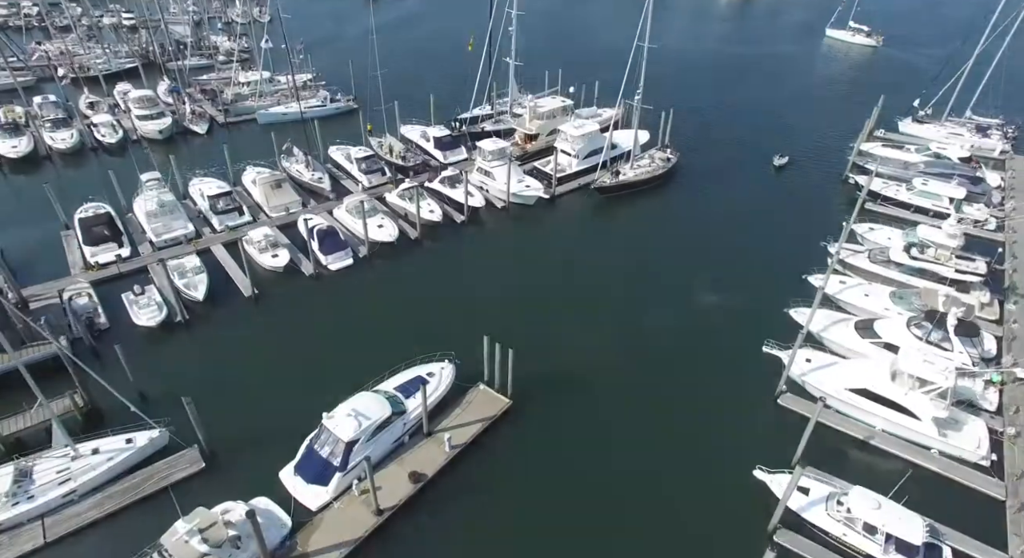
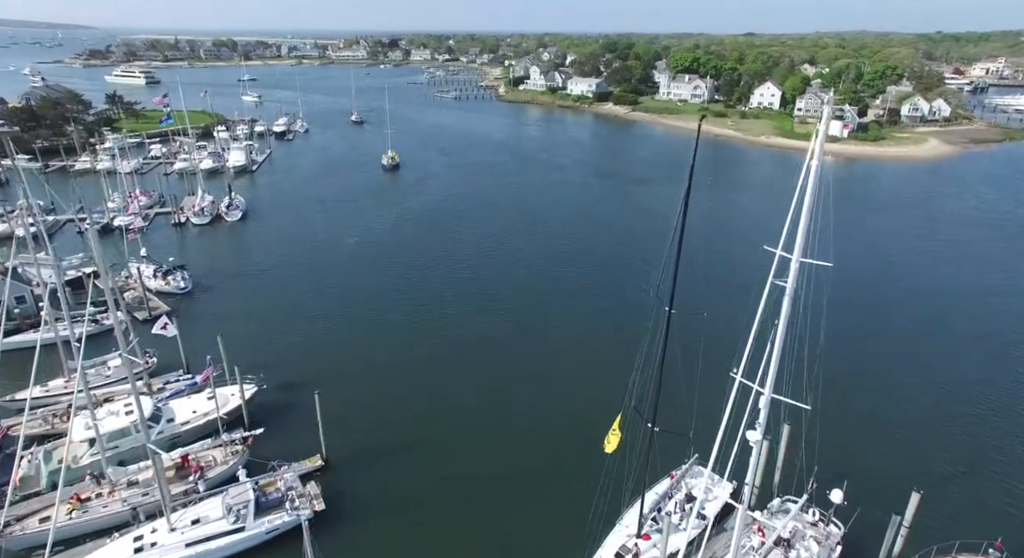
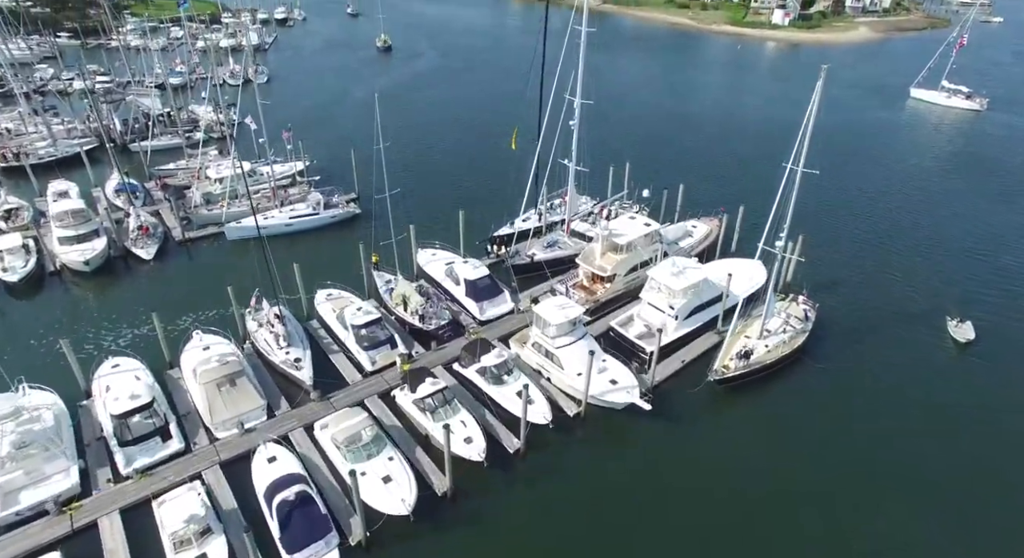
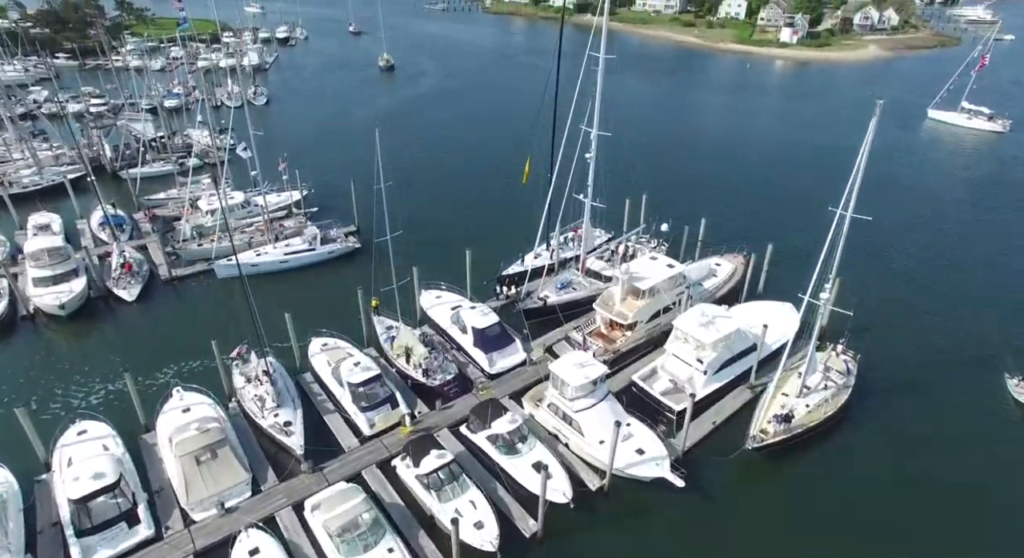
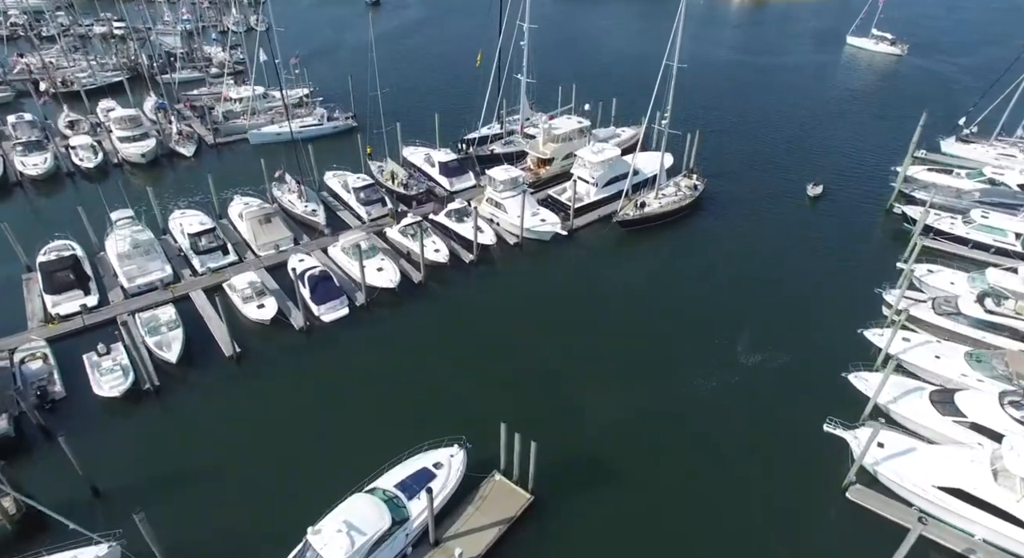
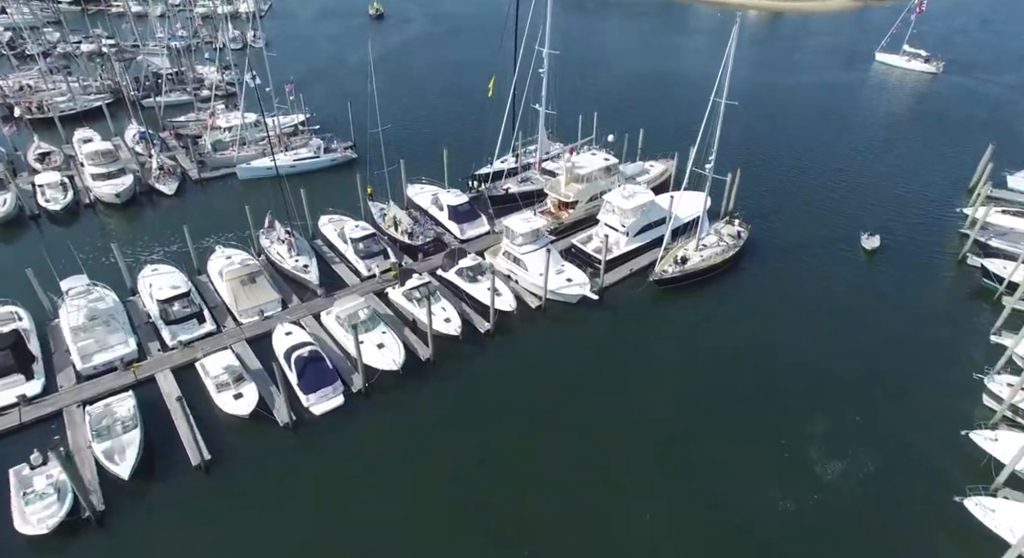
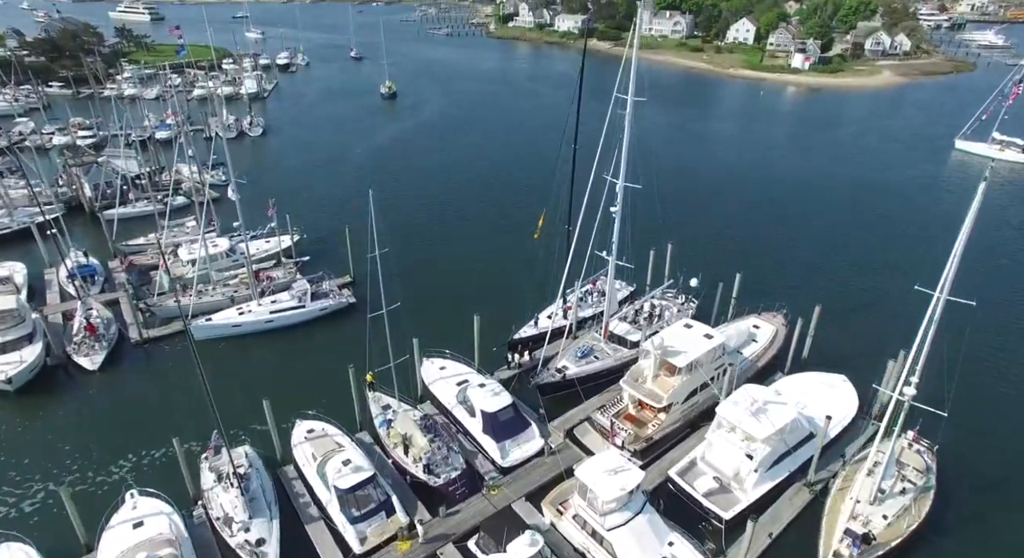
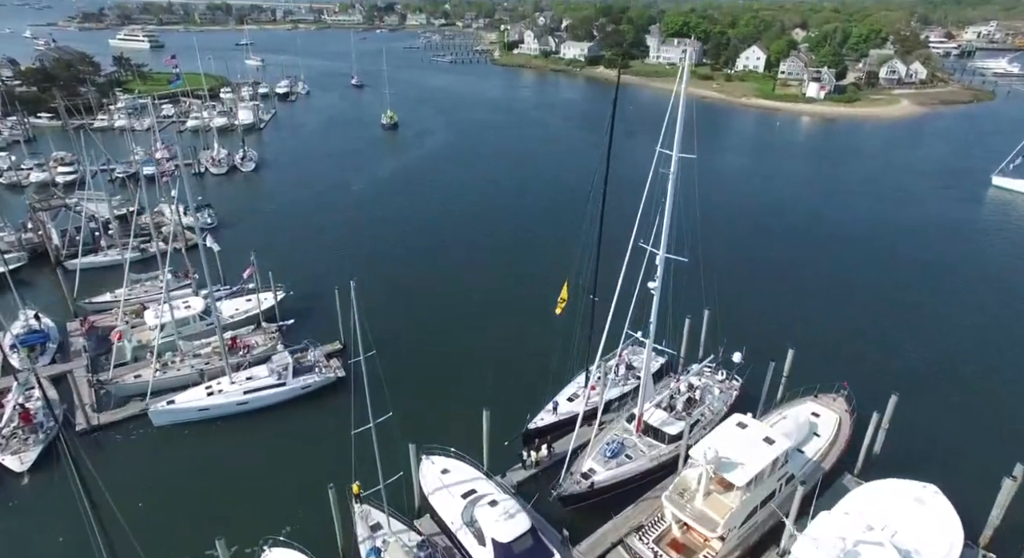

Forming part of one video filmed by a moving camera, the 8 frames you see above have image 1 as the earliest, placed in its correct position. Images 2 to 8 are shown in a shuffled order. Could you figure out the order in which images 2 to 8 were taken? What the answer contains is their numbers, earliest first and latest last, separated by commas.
5, 6, 3, 4, 7, 8, 2
